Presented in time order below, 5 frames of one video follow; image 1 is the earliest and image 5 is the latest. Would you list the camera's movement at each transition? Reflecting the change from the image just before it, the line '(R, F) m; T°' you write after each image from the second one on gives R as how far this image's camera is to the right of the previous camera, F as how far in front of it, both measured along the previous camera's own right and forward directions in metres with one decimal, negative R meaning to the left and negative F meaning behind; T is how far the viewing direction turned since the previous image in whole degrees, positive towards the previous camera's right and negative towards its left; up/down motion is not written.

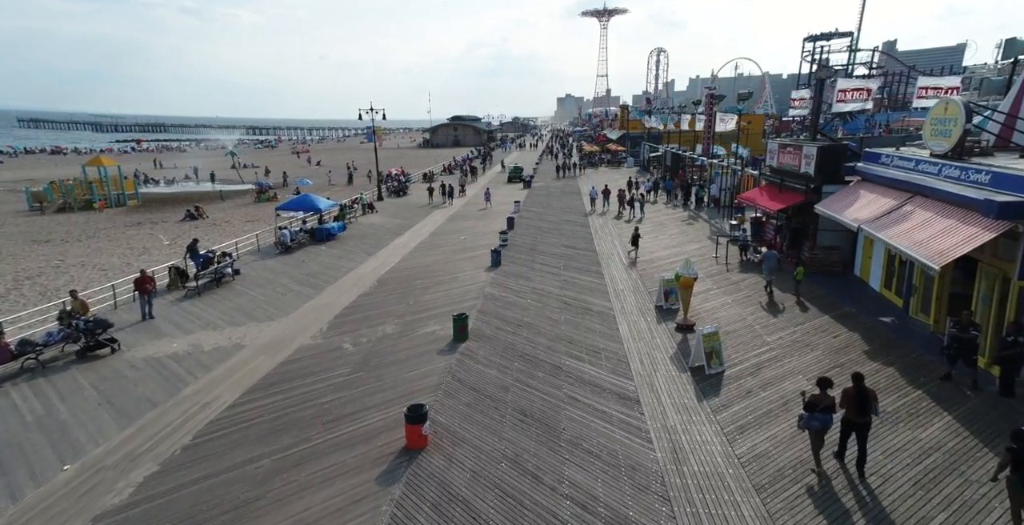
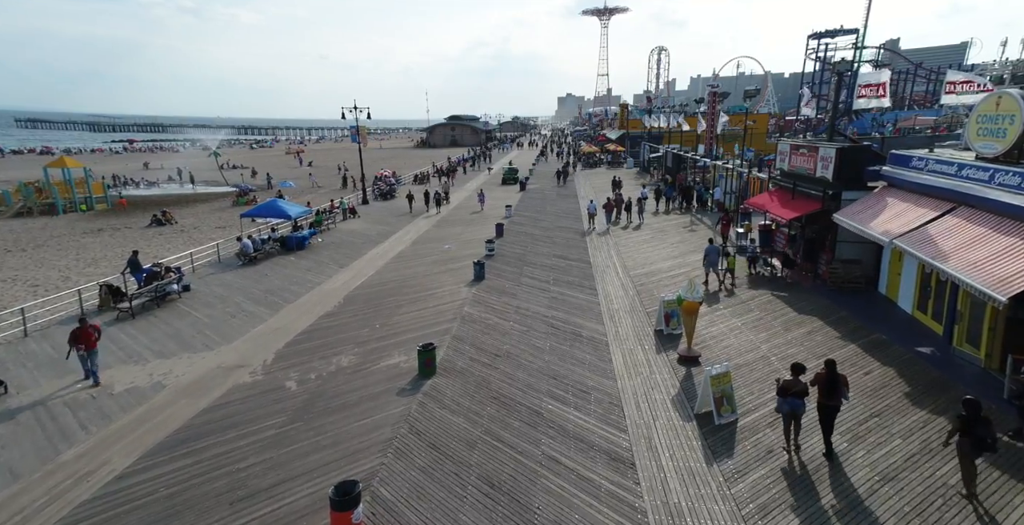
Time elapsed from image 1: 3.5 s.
(+0.5, +1.6) m; 0°
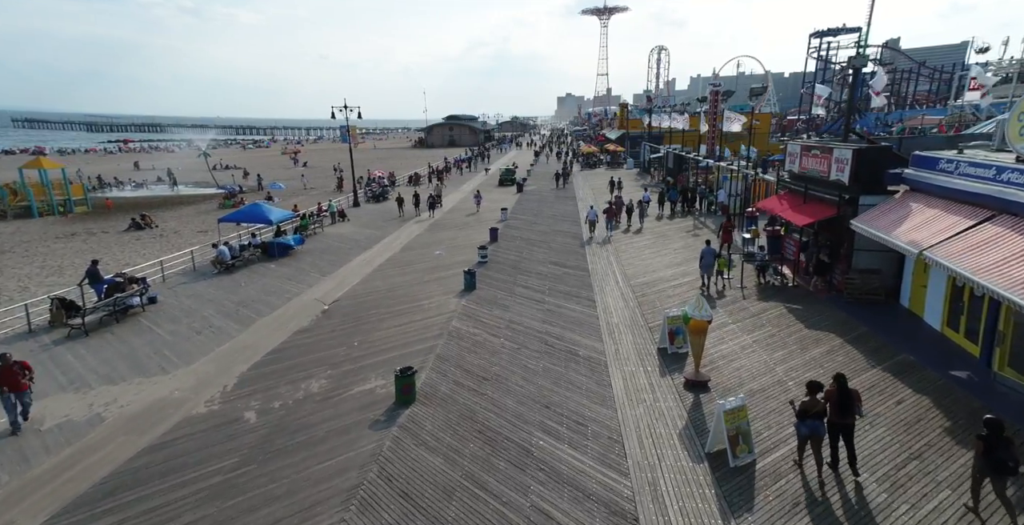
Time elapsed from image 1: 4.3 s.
(+0.2, +1.0) m; 0°
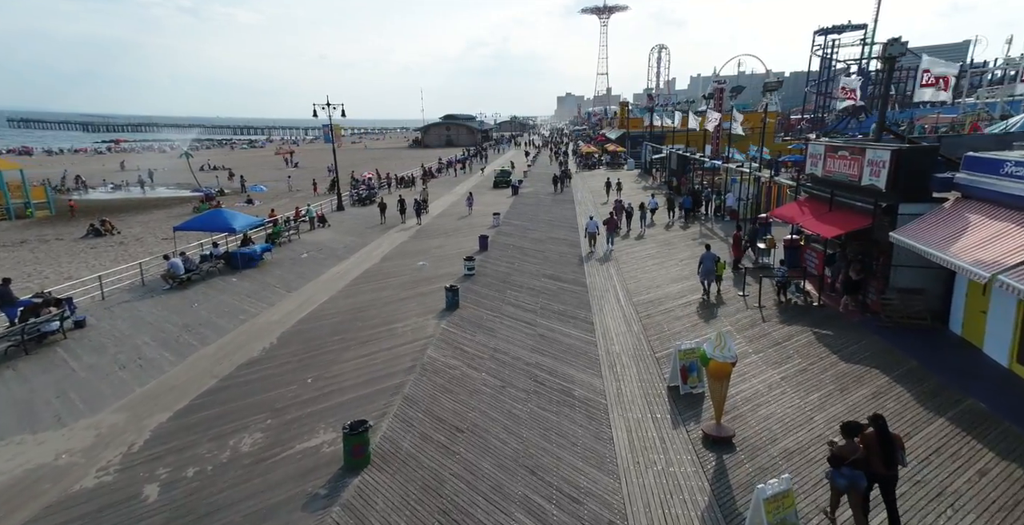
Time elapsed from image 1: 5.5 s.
(+0.3, +1.7) m; 0°
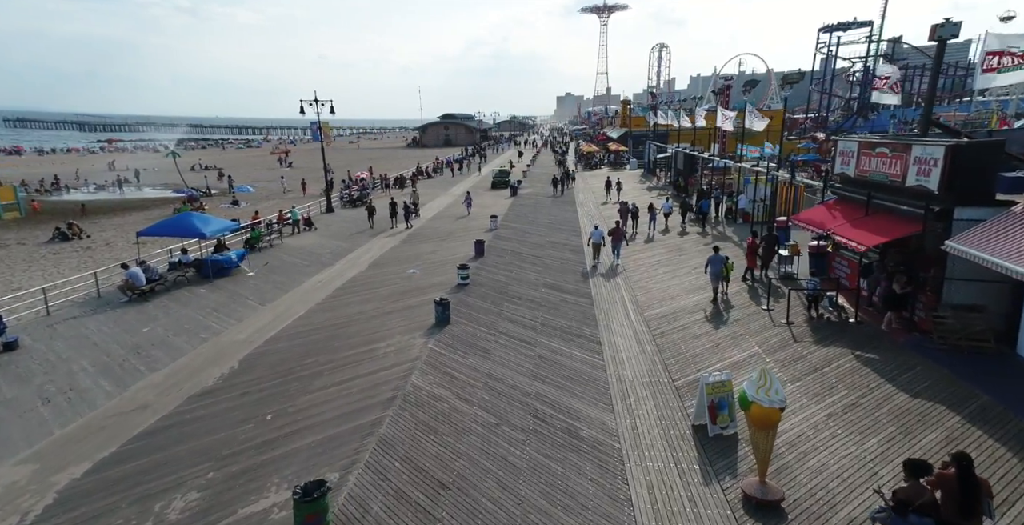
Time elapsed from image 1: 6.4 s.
(+0.1, +1.4) m; 0°
